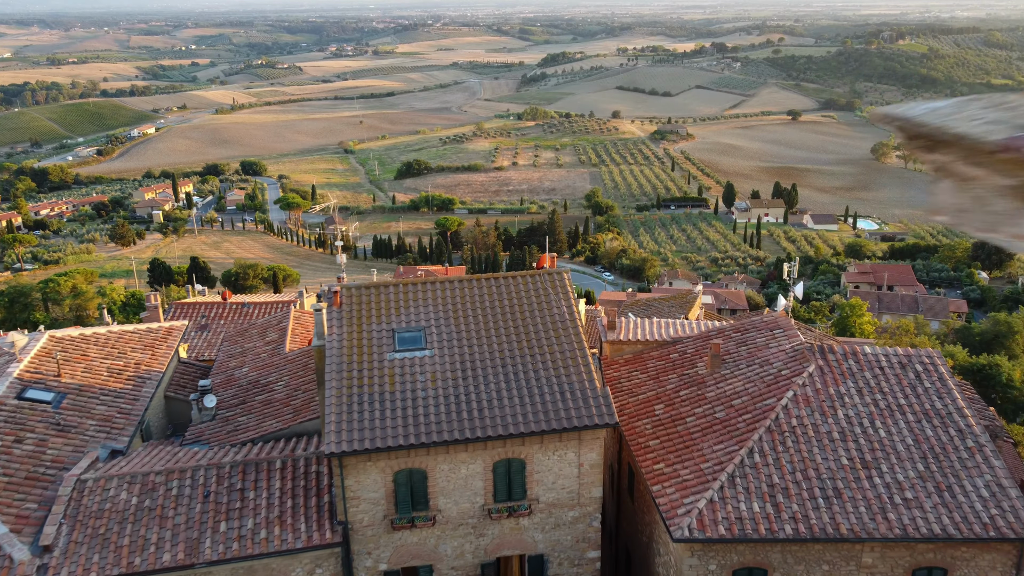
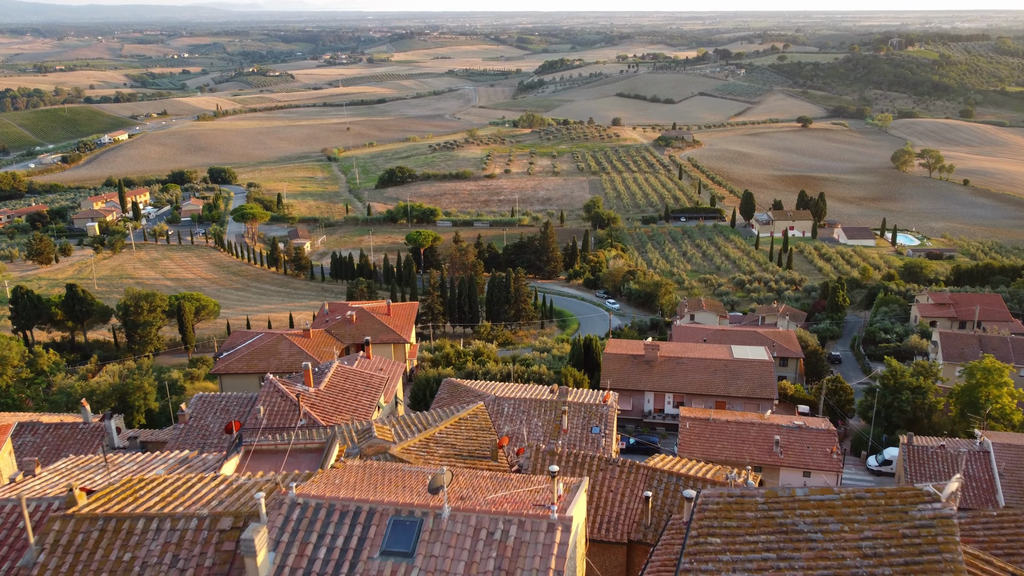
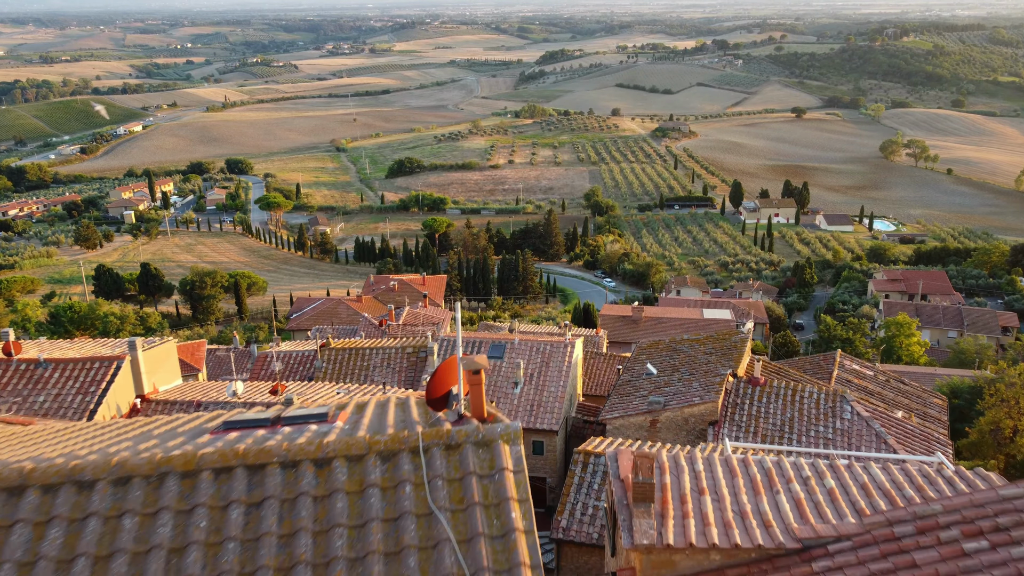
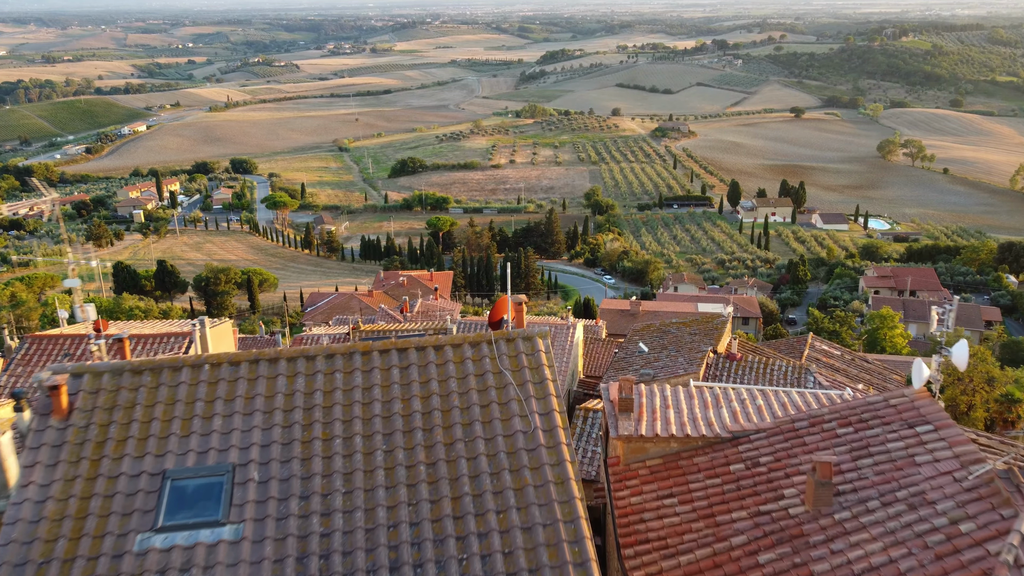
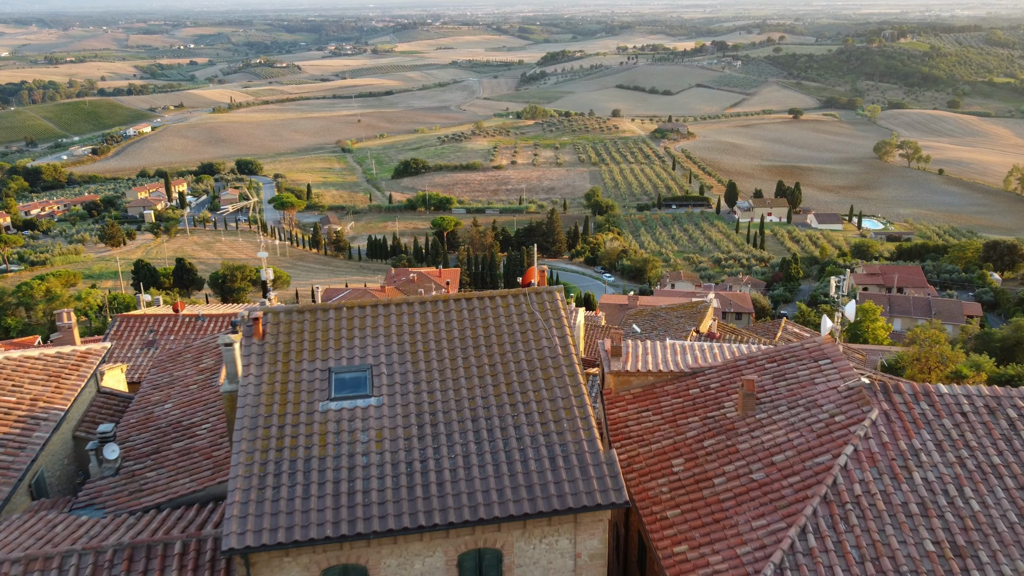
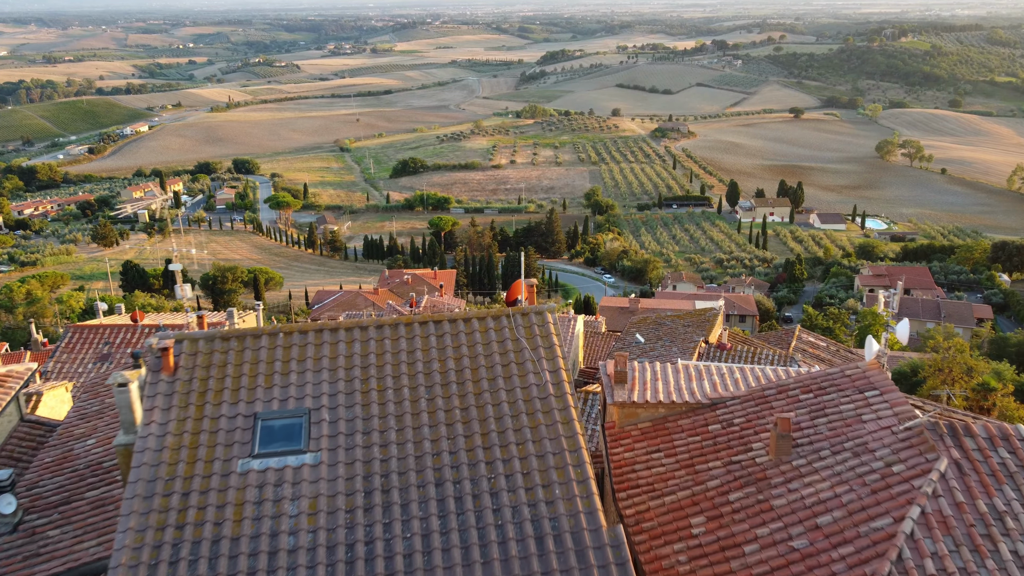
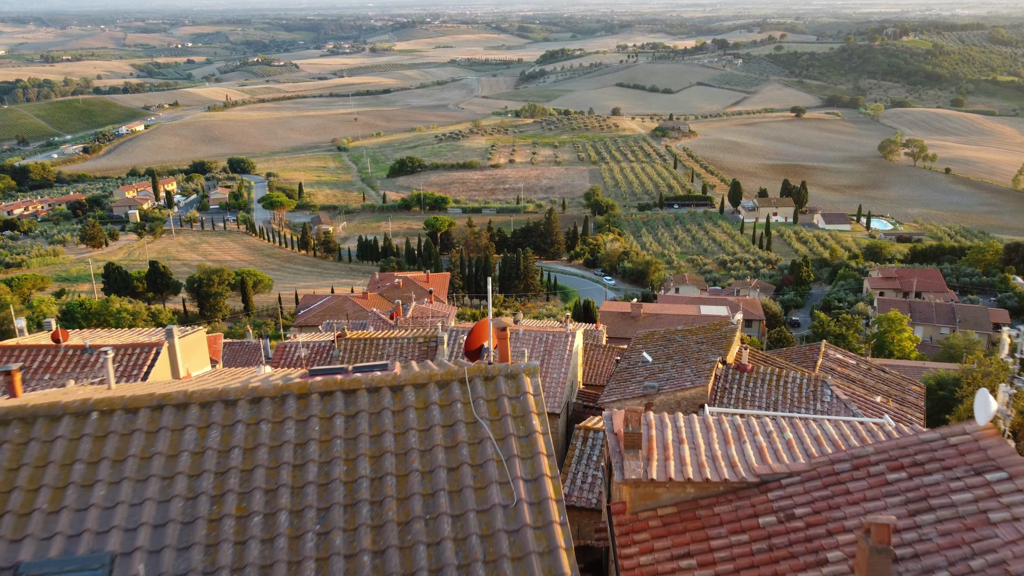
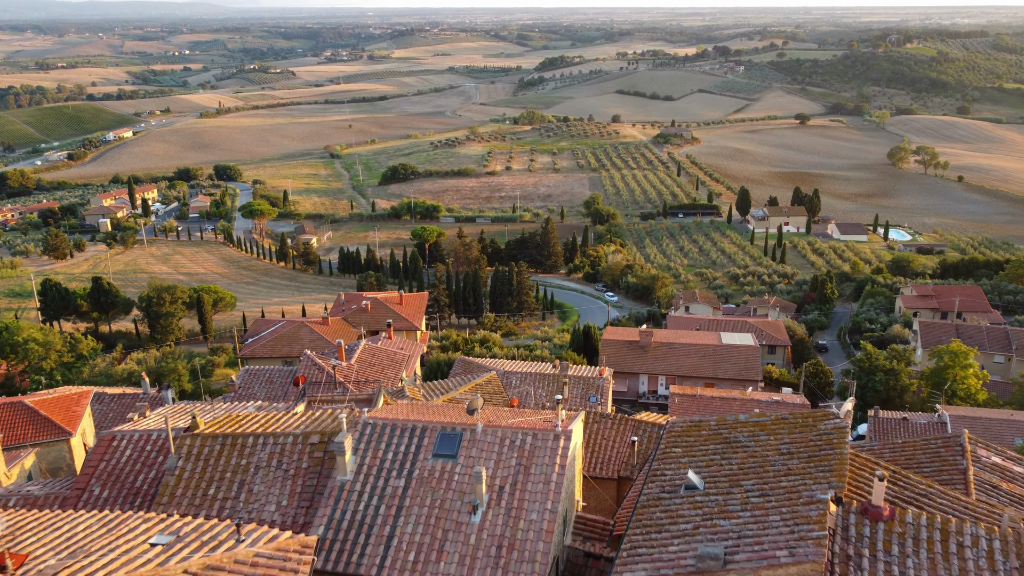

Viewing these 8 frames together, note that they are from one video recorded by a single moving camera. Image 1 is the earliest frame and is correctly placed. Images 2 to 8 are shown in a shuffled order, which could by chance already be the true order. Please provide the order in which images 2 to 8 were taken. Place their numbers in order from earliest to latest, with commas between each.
5, 6, 4, 7, 3, 8, 2
